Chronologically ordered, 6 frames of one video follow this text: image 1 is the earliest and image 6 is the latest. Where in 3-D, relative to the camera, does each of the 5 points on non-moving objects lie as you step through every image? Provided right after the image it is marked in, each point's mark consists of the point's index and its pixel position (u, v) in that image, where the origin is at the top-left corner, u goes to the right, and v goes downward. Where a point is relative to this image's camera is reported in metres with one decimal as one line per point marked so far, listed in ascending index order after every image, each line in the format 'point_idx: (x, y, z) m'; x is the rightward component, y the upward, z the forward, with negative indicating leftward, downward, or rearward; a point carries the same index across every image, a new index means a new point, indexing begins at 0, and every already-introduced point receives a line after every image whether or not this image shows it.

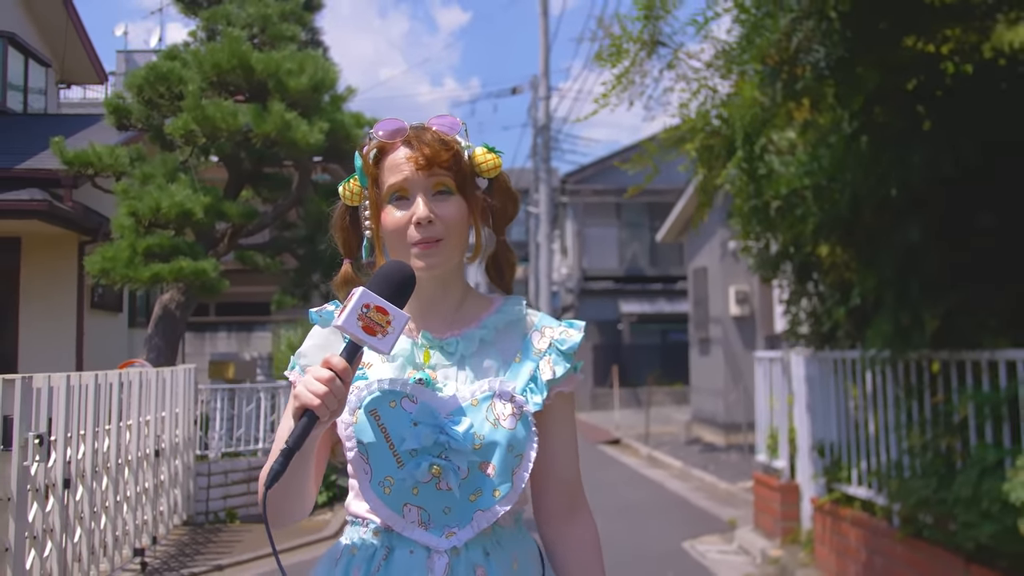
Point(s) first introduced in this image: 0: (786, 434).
0: (+2.2, -1.2, +7.4) m
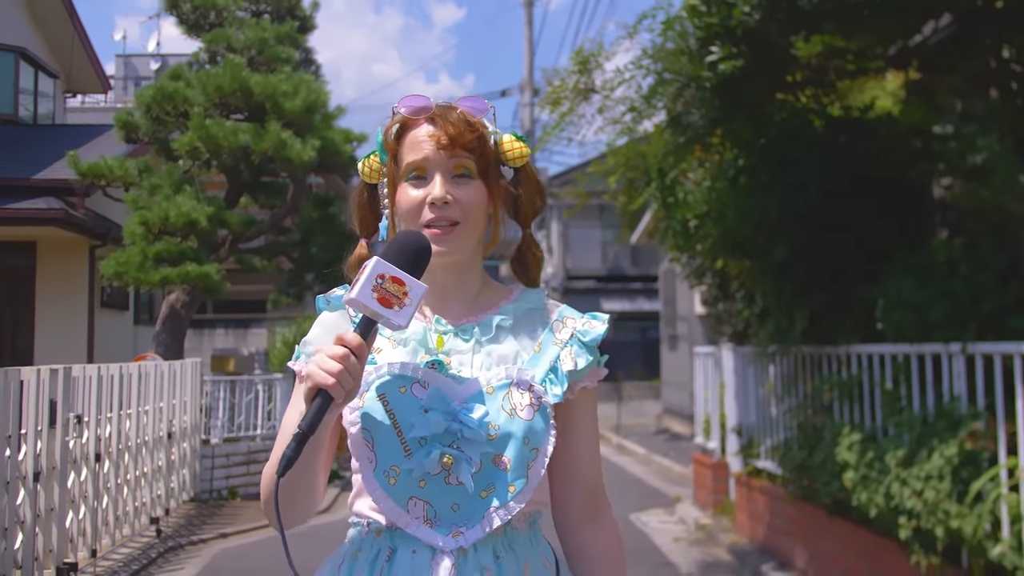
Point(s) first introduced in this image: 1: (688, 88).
0: (+1.9, -1.2, +8.5) m
1: (+1.0, +1.1, +5.3) m
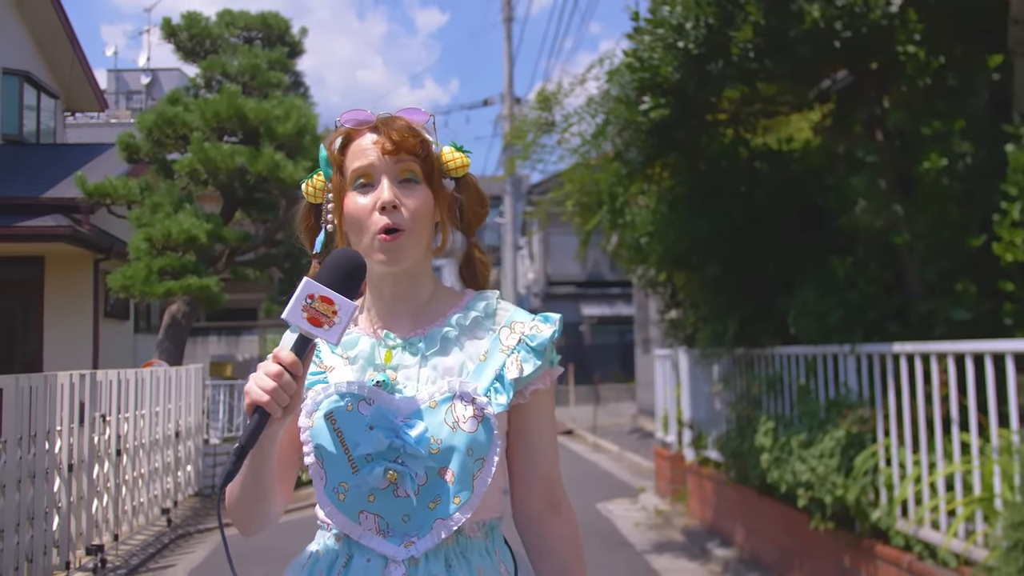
0: (+1.7, -1.3, +9.3) m
1: (+0.7, +1.0, +6.2) m
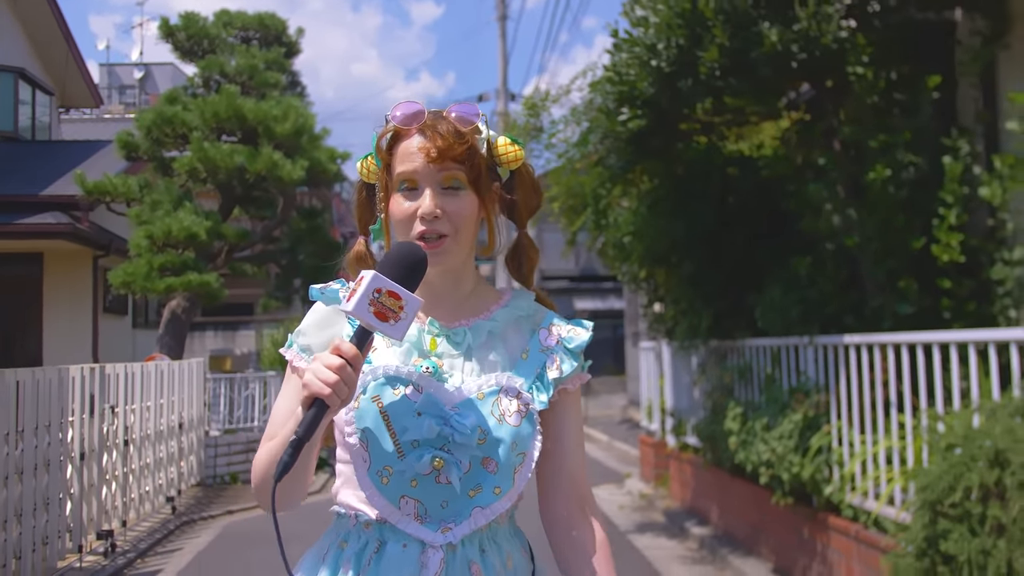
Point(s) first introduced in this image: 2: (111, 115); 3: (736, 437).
0: (+1.6, -1.2, +9.8) m
1: (+0.7, +1.1, +6.7) m
2: (-8.6, +3.7, +19.7) m
3: (+1.5, -1.0, +6.1) m
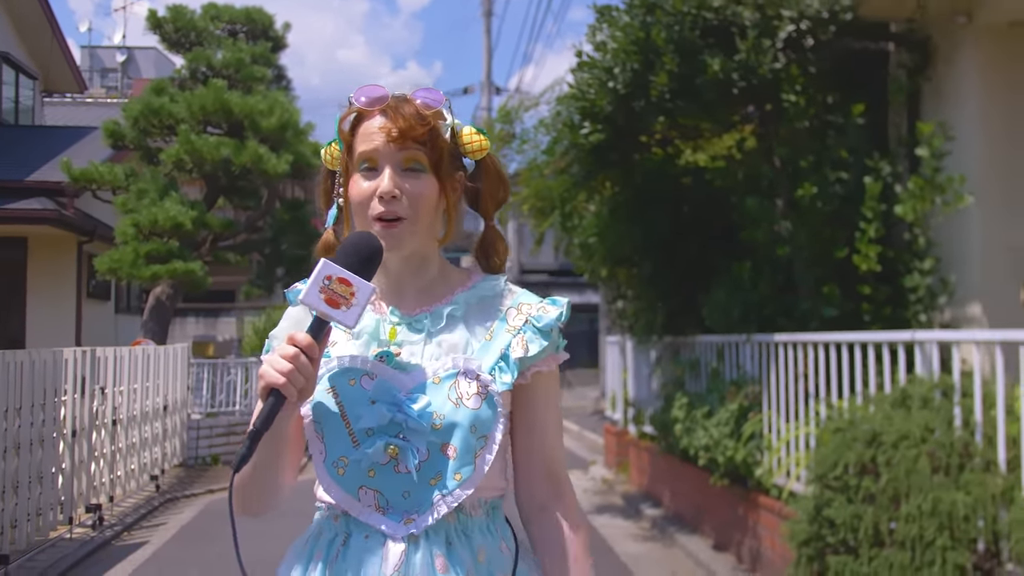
0: (+1.2, -1.2, +10.5) m
1: (+0.5, +1.1, +7.2) m
2: (-9.0, +4.1, +20.1) m
3: (+1.2, -1.0, +6.7) m
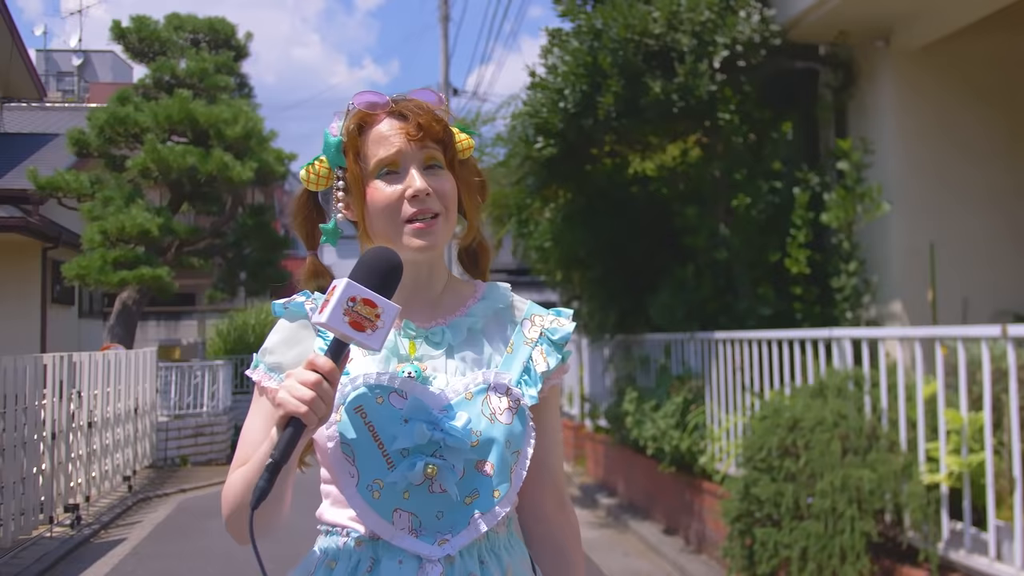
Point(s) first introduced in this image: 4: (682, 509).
0: (+0.8, -1.2, +10.9) m
1: (+0.1, +1.1, +7.7) m
2: (-10.0, +3.9, +20.1) m
3: (+0.9, -1.0, +7.2) m
4: (+1.3, -1.6, +6.8) m
